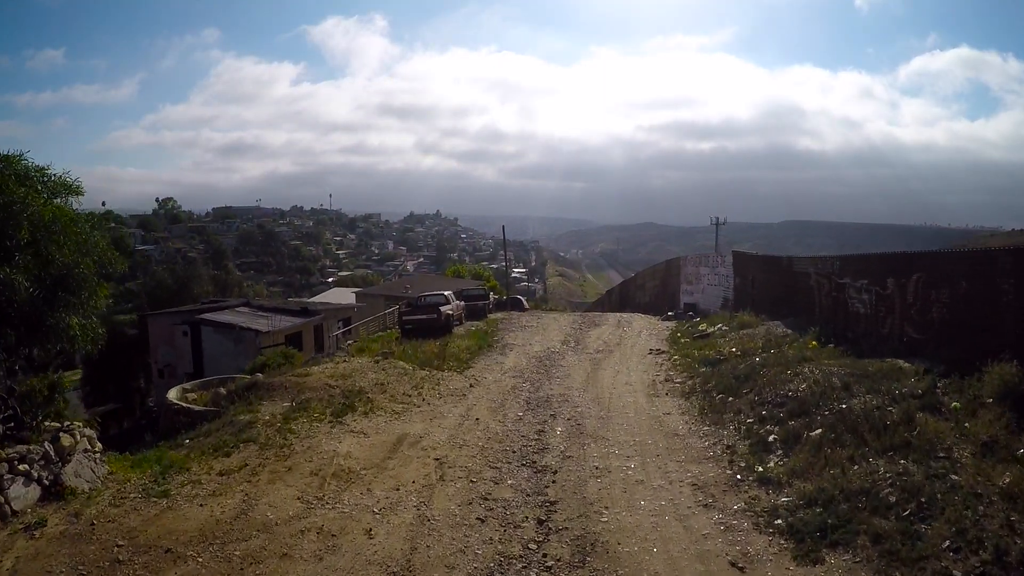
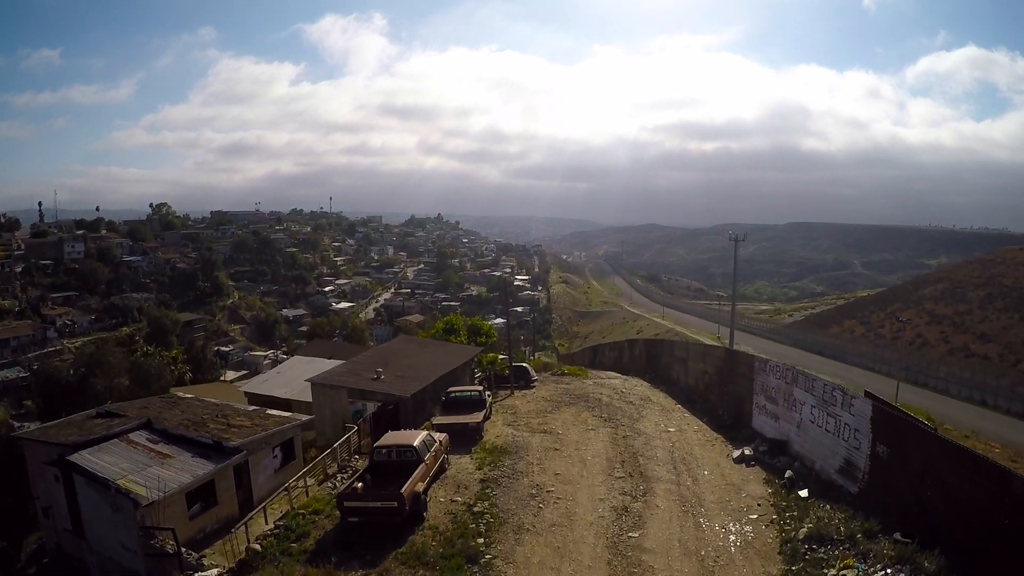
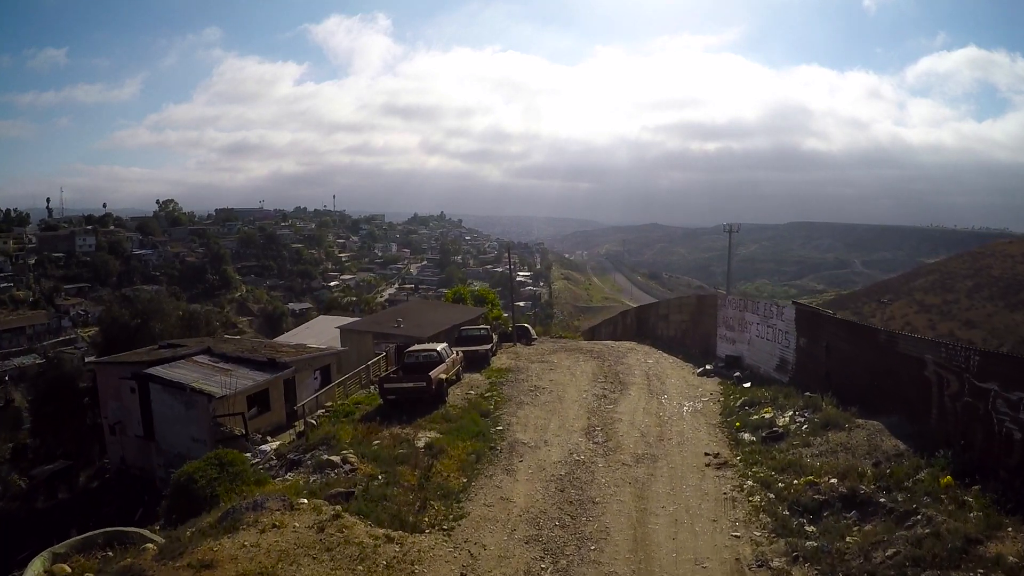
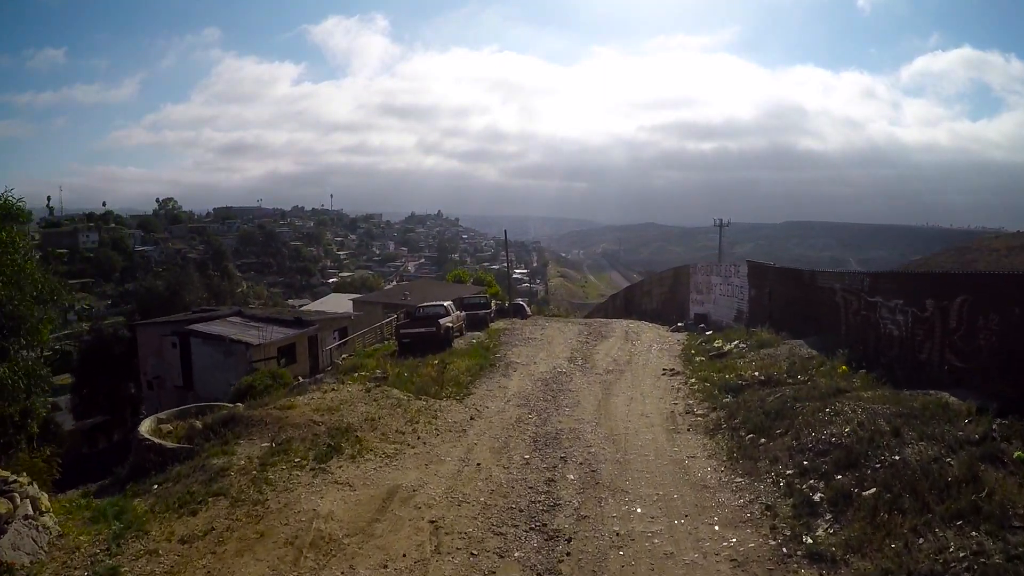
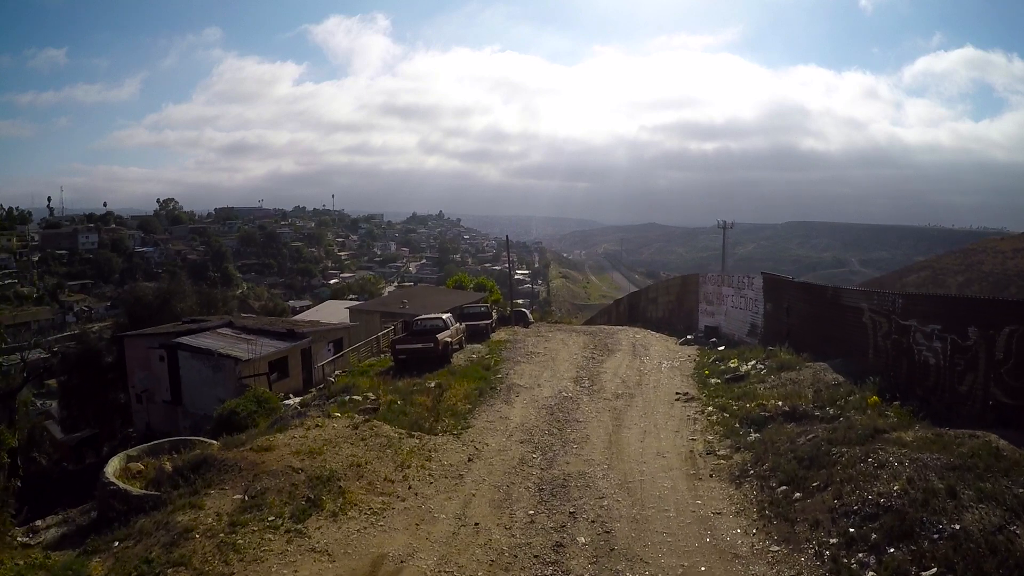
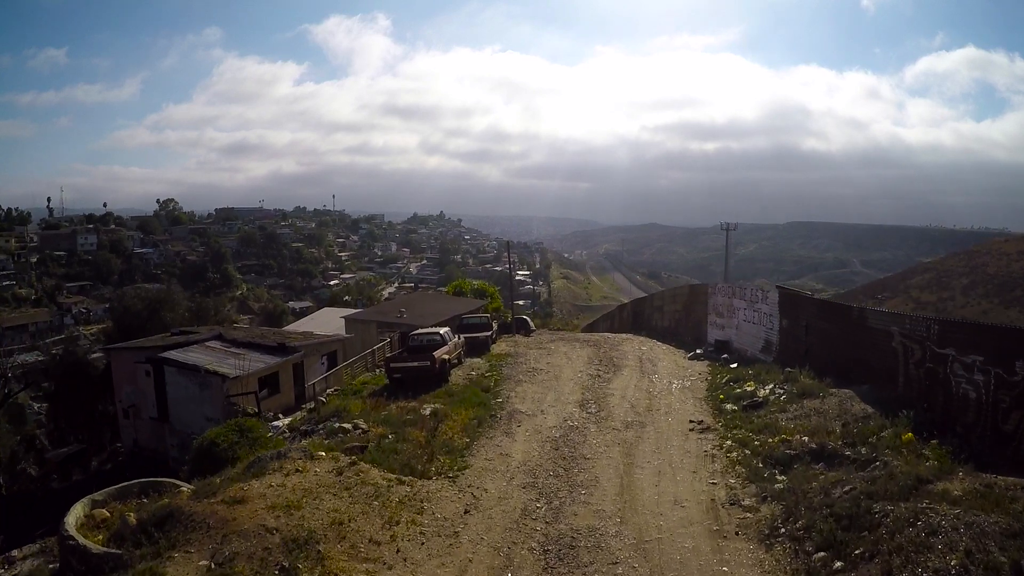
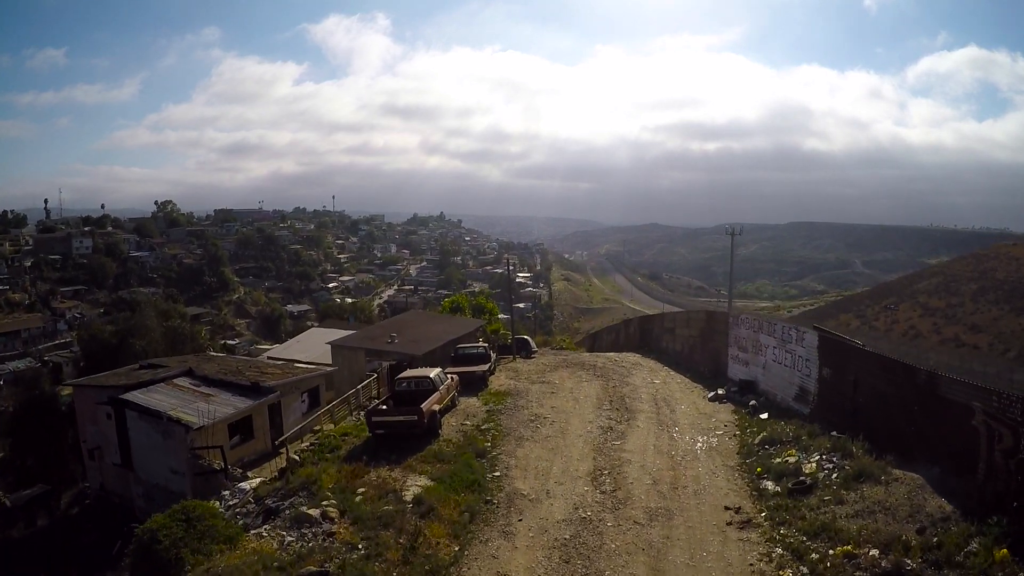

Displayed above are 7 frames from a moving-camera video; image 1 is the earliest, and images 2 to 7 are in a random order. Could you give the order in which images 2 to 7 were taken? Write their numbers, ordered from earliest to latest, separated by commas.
4, 5, 6, 3, 7, 2
